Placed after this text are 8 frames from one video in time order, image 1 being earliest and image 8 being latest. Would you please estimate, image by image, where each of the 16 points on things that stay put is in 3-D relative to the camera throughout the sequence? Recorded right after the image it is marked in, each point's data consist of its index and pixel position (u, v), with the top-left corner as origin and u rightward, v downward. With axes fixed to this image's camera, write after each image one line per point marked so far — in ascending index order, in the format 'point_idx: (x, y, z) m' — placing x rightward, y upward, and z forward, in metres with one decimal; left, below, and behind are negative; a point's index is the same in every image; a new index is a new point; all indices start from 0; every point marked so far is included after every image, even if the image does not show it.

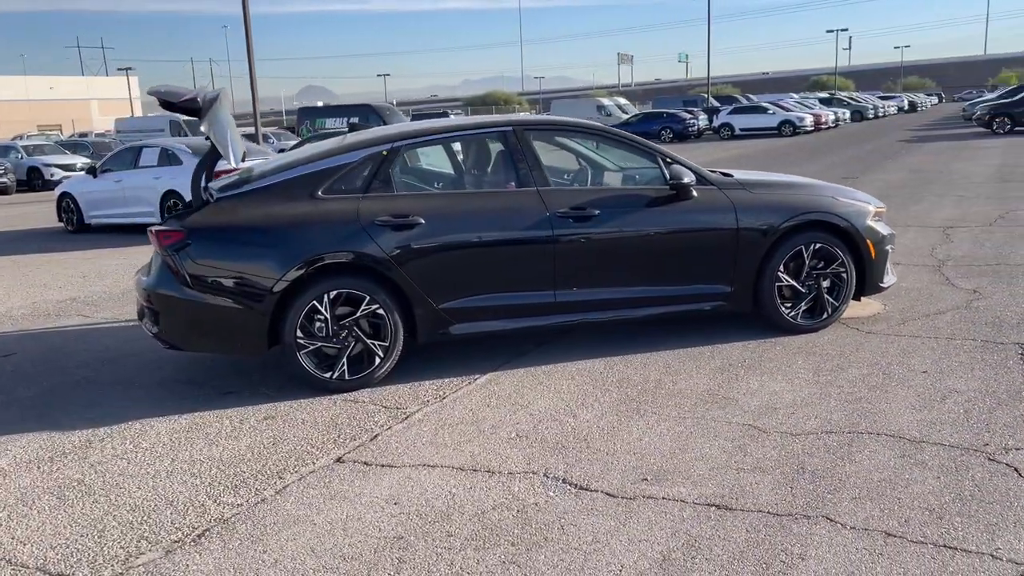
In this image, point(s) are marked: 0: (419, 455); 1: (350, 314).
0: (-0.5, -0.9, +4.5) m
1: (-1.0, -0.2, +5.6) m
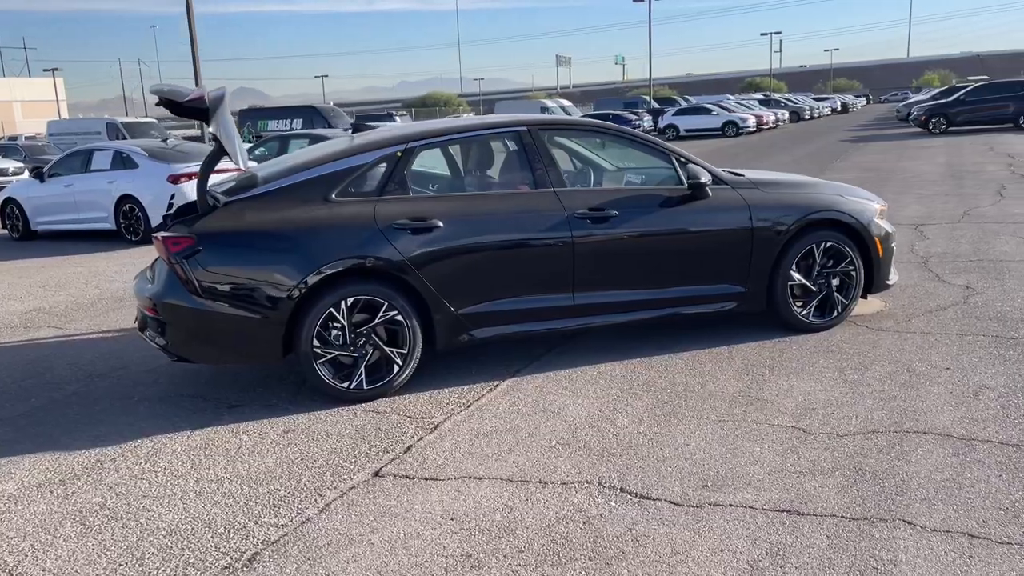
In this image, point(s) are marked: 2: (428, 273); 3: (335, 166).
0: (-0.2, -0.9, +4.3) m
1: (-0.9, -0.2, +5.4) m
2: (-0.5, +0.1, +5.4) m
3: (-1.1, +0.8, +5.4) m
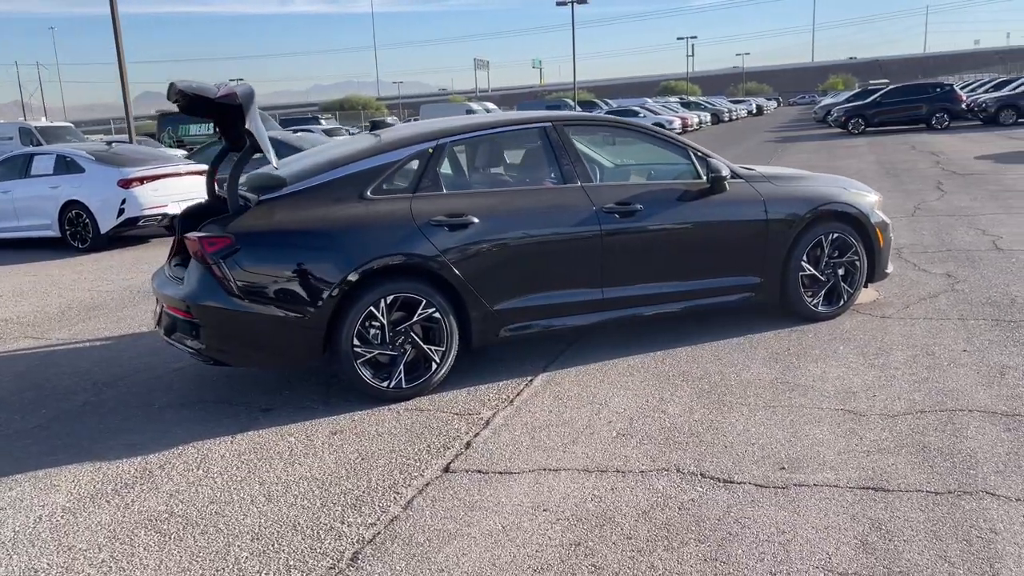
0: (+0.1, -0.9, +4.3) m
1: (-0.6, -0.2, +5.3) m
2: (-0.3, +0.1, +5.4) m
3: (-0.9, +0.8, +5.4) m
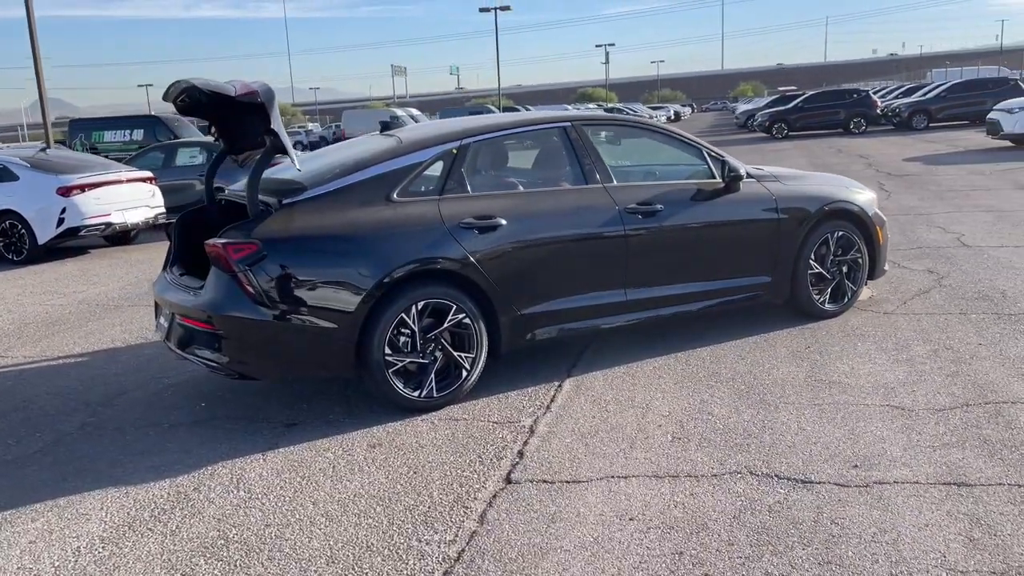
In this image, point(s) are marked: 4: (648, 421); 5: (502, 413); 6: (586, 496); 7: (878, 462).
0: (+0.4, -0.9, +4.2) m
1: (-0.4, -0.2, +5.1) m
2: (-0.1, +0.1, +5.2) m
3: (-0.7, +0.7, +5.2) m
4: (+0.7, -0.7, +4.7) m
5: (-0.1, -0.7, +5.0) m
6: (+0.3, -0.9, +3.8) m
7: (+1.7, -0.8, +4.0) m
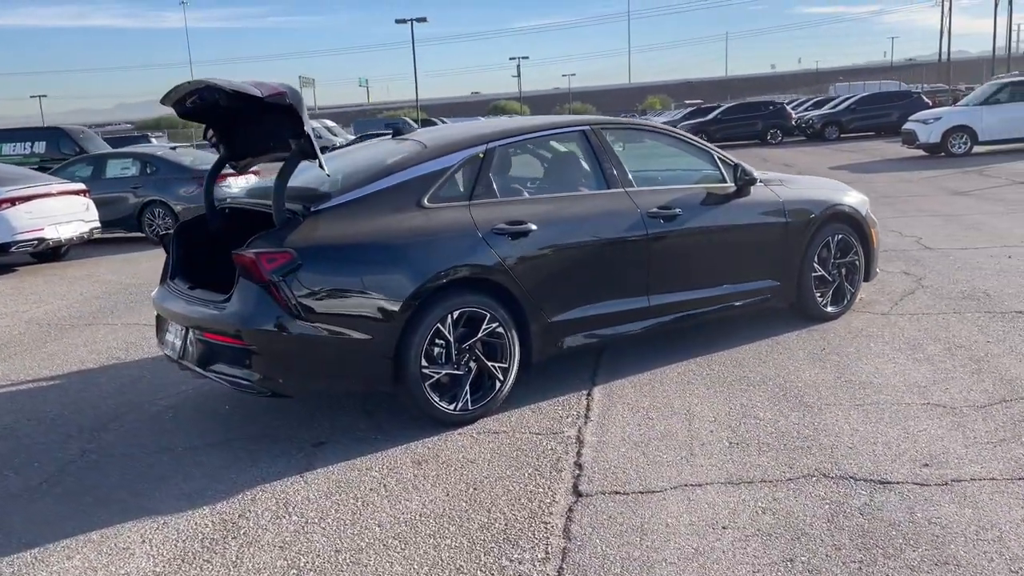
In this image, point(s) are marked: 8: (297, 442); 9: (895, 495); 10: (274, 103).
0: (+0.7, -0.9, +4.1) m
1: (-0.2, -0.3, +4.9) m
2: (+0.1, +0.1, +5.1) m
3: (-0.5, +0.7, +5.0) m
4: (+1.0, -0.8, +4.7) m
5: (+0.2, -0.8, +4.9) m
6: (+0.7, -0.9, +3.7) m
7: (+2.0, -0.8, +4.0) m
8: (-1.2, -0.9, +4.8) m
9: (+1.6, -0.9, +3.7) m
10: (-1.2, +1.0, +4.5) m
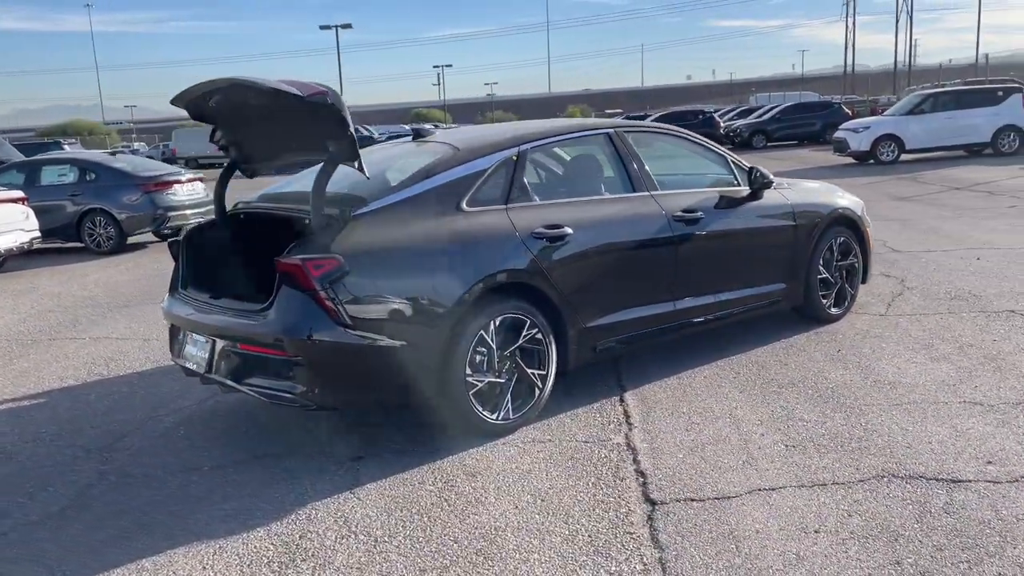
0: (+1.0, -0.9, +4.0) m
1: (0.0, -0.3, +4.8) m
2: (+0.3, 0.0, +5.0) m
3: (-0.3, +0.7, +4.8) m
4: (+1.2, -0.8, +4.6) m
5: (+0.4, -0.8, +4.8) m
6: (+1.0, -0.9, +3.7) m
7: (+2.3, -0.8, +4.0) m
8: (-0.9, -0.9, +4.6) m
9: (+2.0, -0.9, +3.7) m
10: (-1.0, +0.9, +4.3) m
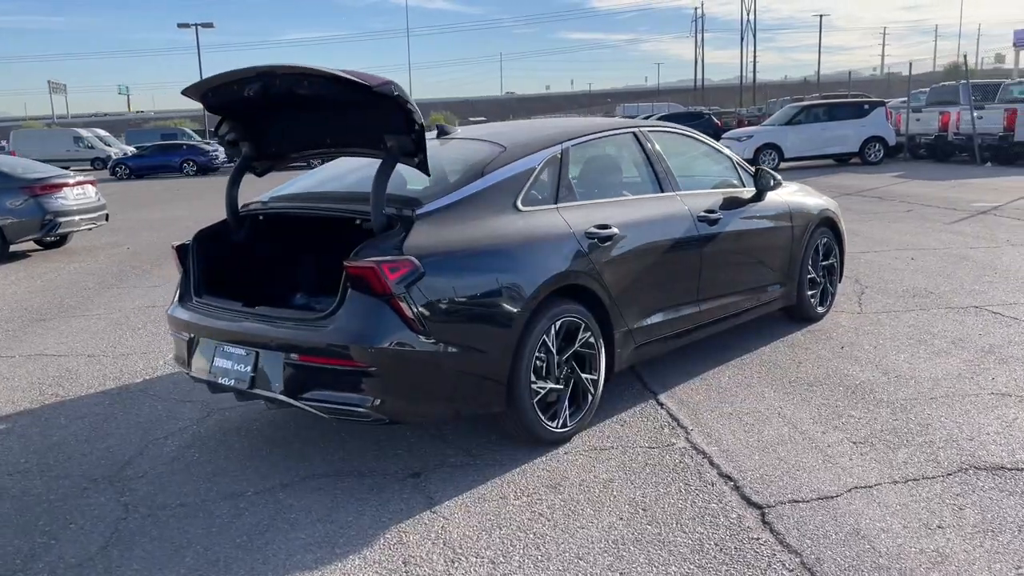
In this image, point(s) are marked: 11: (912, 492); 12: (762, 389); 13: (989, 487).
0: (+1.4, -0.9, +4.0) m
1: (+0.3, -0.3, +4.6) m
2: (+0.6, 0.0, +4.9) m
3: (0.0, +0.6, +4.6) m
4: (+1.6, -0.8, +4.6) m
5: (+0.7, -0.8, +4.7) m
6: (+1.5, -0.9, +3.7) m
7: (+2.7, -0.8, +4.2) m
8: (-0.6, -0.9, +4.3) m
9: (+2.4, -0.8, +3.8) m
10: (-0.6, +0.9, +4.0) m
11: (+1.7, -0.9, +3.8) m
12: (+1.5, -0.6, +5.4) m
13: (+2.1, -0.9, +3.8) m
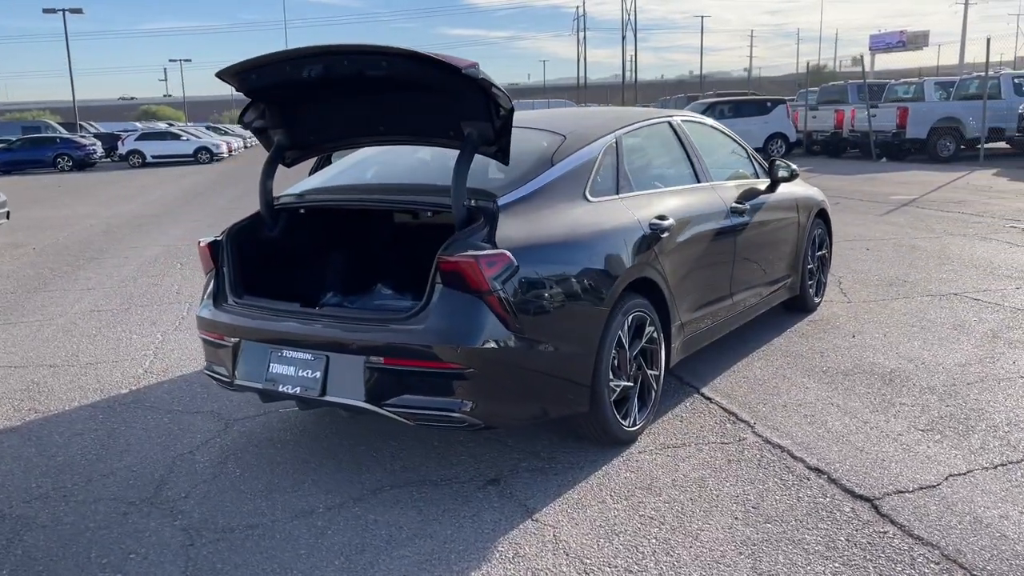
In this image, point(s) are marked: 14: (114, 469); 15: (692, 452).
0: (+1.9, -0.8, +4.0) m
1: (+0.6, -0.3, +4.5) m
2: (+0.9, +0.1, +4.7) m
3: (+0.3, +0.7, +4.4) m
4: (+1.9, -0.7, +4.7) m
5: (+1.0, -0.8, +4.6) m
6: (+1.9, -0.9, +3.7) m
7: (+3.1, -0.7, +4.4) m
8: (-0.2, -0.9, +4.0) m
9: (+2.8, -0.8, +3.9) m
10: (-0.2, +0.9, +3.7) m
11: (+2.2, -0.8, +3.8) m
12: (+1.8, -0.6, +5.4) m
13: (+2.5, -0.8, +3.9) m
14: (-2.1, -0.9, +4.5) m
15: (+0.9, -0.8, +4.3) m
